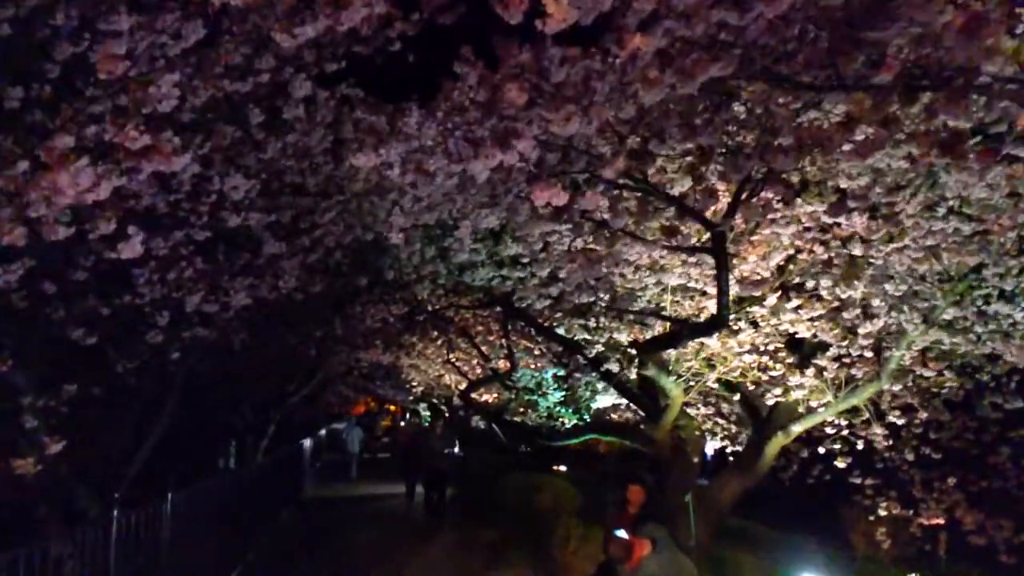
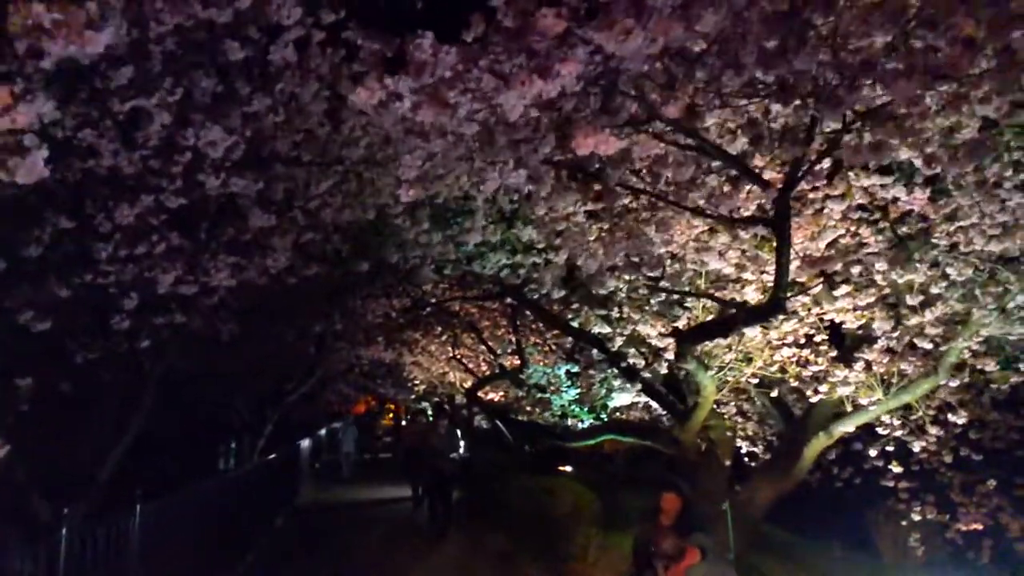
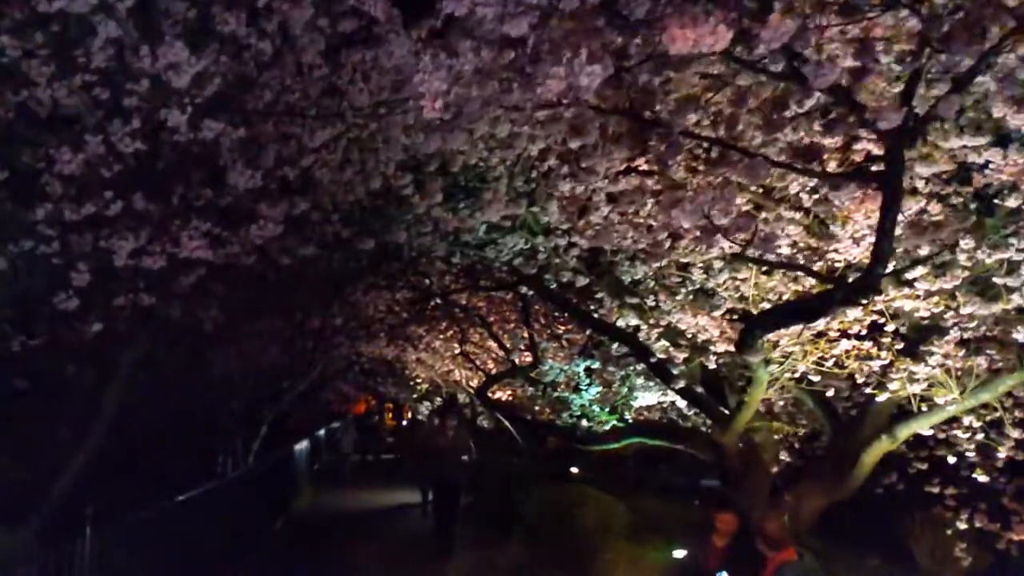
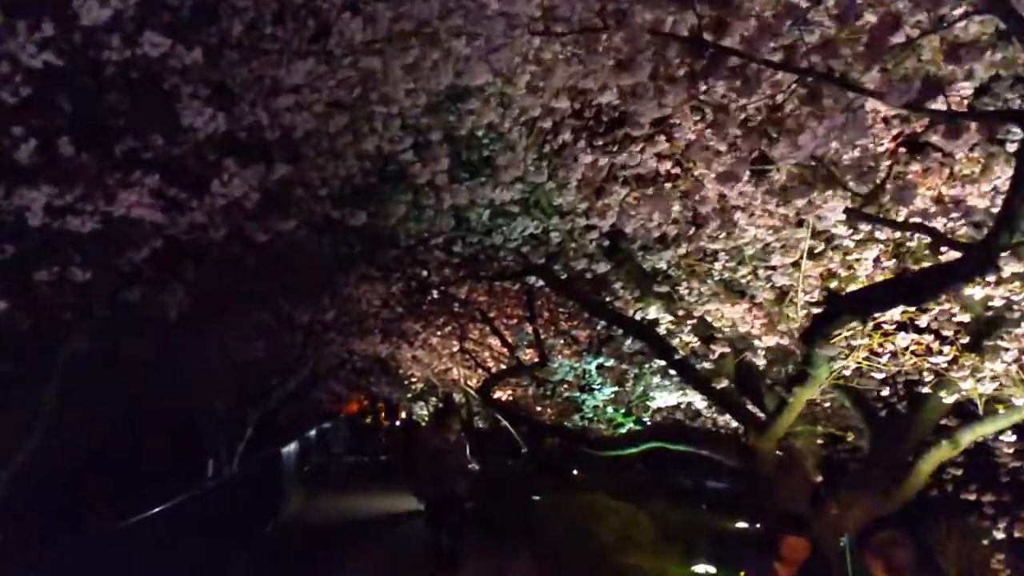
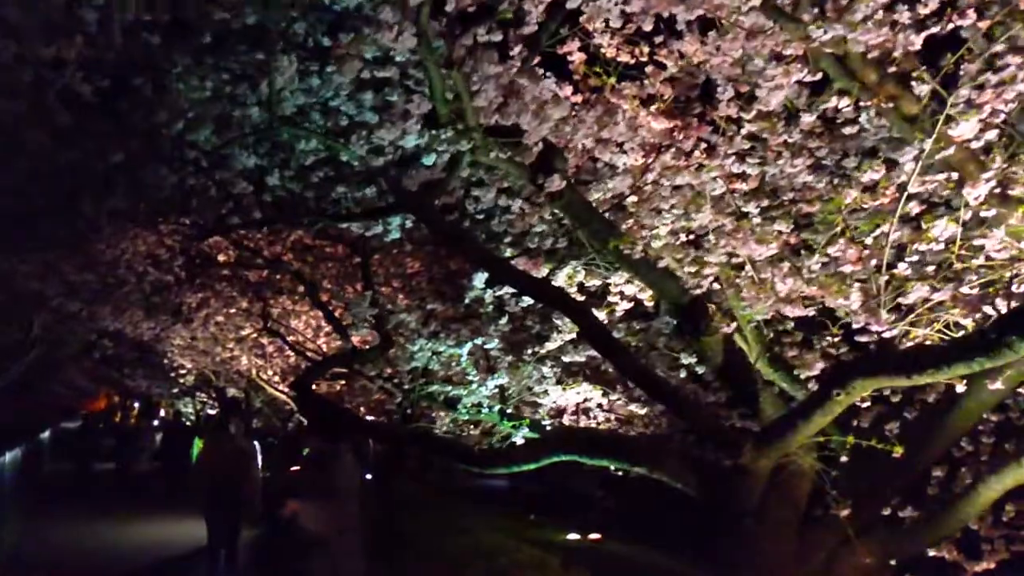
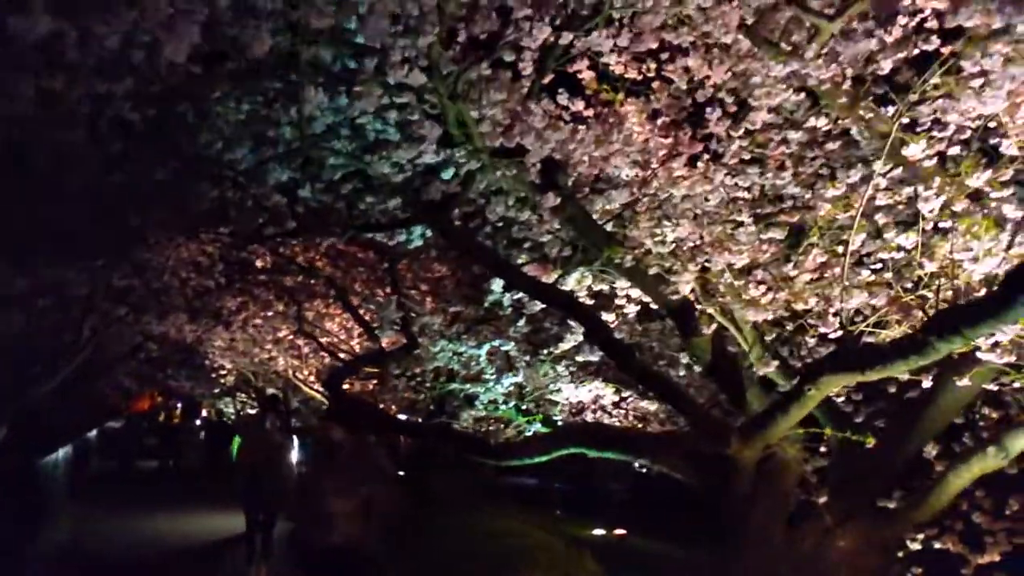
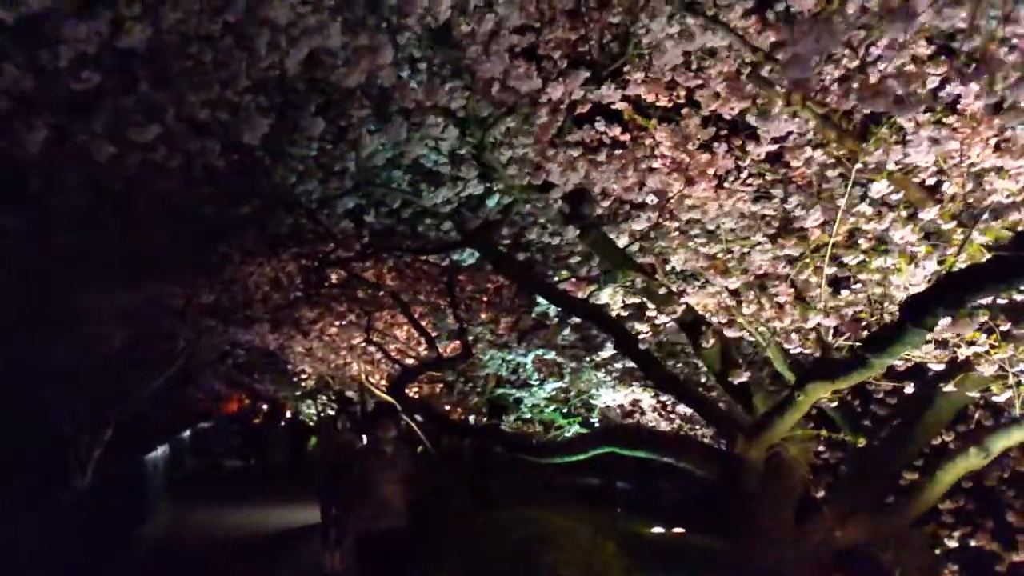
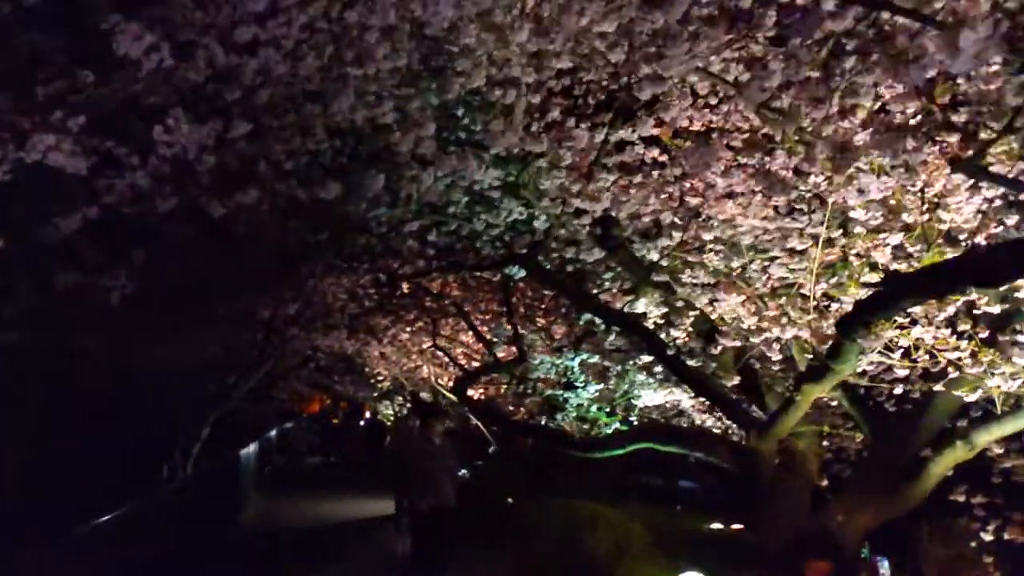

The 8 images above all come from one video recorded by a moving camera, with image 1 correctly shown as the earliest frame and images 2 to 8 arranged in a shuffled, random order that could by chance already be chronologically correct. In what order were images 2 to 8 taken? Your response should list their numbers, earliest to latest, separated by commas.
2, 3, 4, 8, 7, 6, 5
